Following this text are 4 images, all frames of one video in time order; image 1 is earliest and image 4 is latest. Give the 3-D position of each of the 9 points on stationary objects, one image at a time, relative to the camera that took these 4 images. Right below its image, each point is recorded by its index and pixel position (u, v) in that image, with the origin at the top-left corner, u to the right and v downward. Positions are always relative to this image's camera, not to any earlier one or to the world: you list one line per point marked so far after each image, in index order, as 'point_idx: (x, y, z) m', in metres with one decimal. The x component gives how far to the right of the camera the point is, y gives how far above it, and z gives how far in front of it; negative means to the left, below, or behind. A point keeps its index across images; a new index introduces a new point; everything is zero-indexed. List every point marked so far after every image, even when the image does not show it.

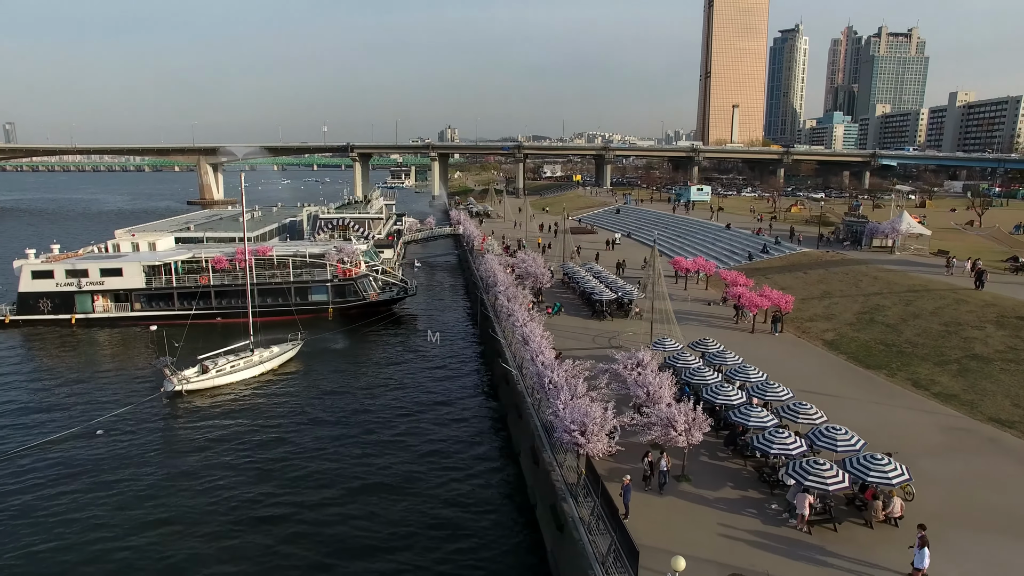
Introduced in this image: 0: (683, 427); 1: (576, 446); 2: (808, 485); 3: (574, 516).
0: (+4.6, -3.7, +16.8) m
1: (+1.9, -4.2, +16.8) m
2: (+7.1, -4.7, +14.8) m
3: (+1.7, -5.8, +15.7) m
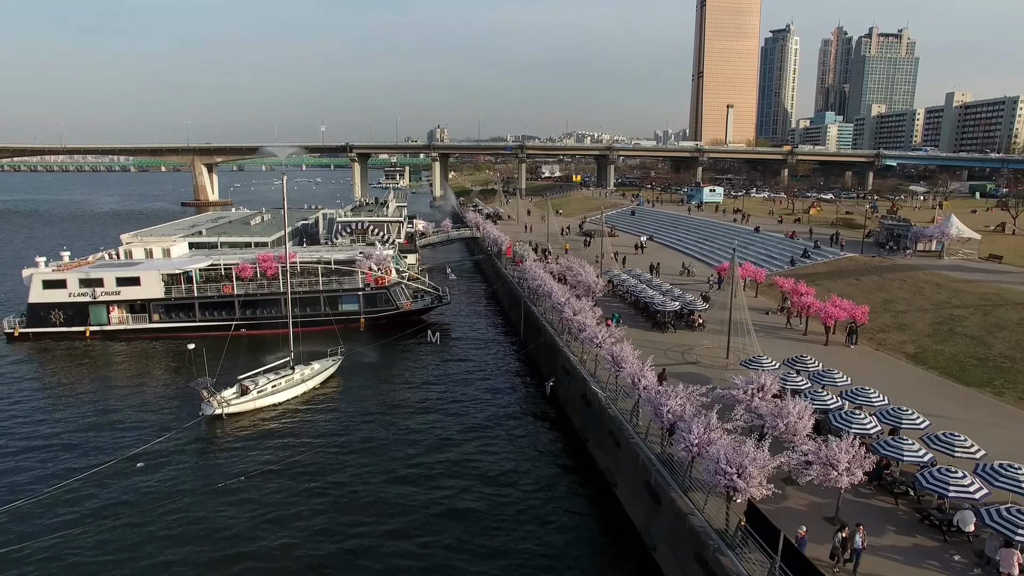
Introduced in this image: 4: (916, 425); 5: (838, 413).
0: (+8.0, -4.3, +14.9) m
1: (+5.2, -4.8, +14.8) m
2: (+10.5, -5.2, +12.9) m
3: (+5.0, -6.3, +13.7) m
4: (+12.0, -4.1, +18.5) m
5: (+9.9, -3.8, +18.9) m
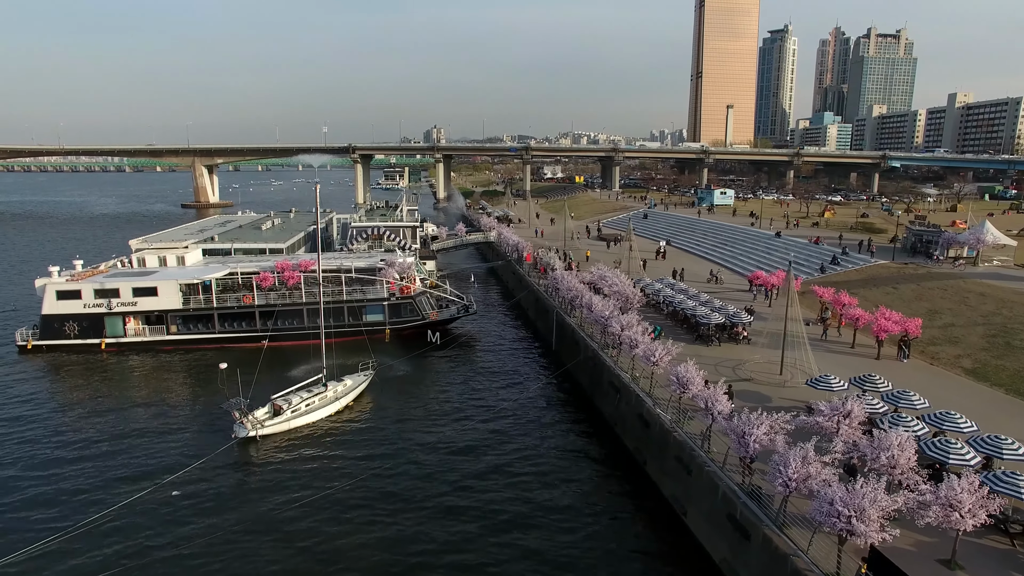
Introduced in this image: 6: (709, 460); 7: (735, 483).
0: (+10.1, -4.9, +13.7) m
1: (+7.3, -5.4, +13.7) m
2: (+12.6, -5.8, +11.9) m
3: (+7.2, -6.9, +12.6) m
4: (+14.1, -4.7, +17.4) m
5: (+12.0, -4.4, +17.8) m
6: (+6.2, -5.4, +19.6) m
7: (+6.5, -5.7, +18.1) m
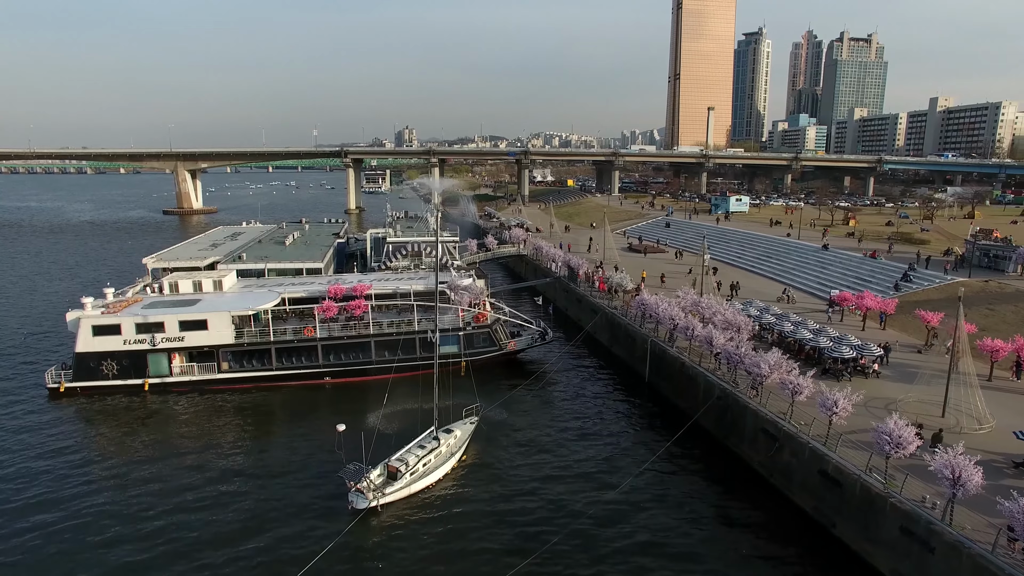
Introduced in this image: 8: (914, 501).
0: (+16.5, -6.3, +11.3) m
1: (+13.8, -6.9, +11.1) m
2: (+19.1, -7.3, +9.5) m
3: (+13.7, -8.4, +10.0) m
4: (+20.3, -6.1, +15.1) m
5: (+18.2, -5.9, +15.4) m
6: (+12.4, -6.9, +17.0) m
7: (+12.7, -7.2, +15.5) m
8: (+12.2, -6.5, +18.9) m
